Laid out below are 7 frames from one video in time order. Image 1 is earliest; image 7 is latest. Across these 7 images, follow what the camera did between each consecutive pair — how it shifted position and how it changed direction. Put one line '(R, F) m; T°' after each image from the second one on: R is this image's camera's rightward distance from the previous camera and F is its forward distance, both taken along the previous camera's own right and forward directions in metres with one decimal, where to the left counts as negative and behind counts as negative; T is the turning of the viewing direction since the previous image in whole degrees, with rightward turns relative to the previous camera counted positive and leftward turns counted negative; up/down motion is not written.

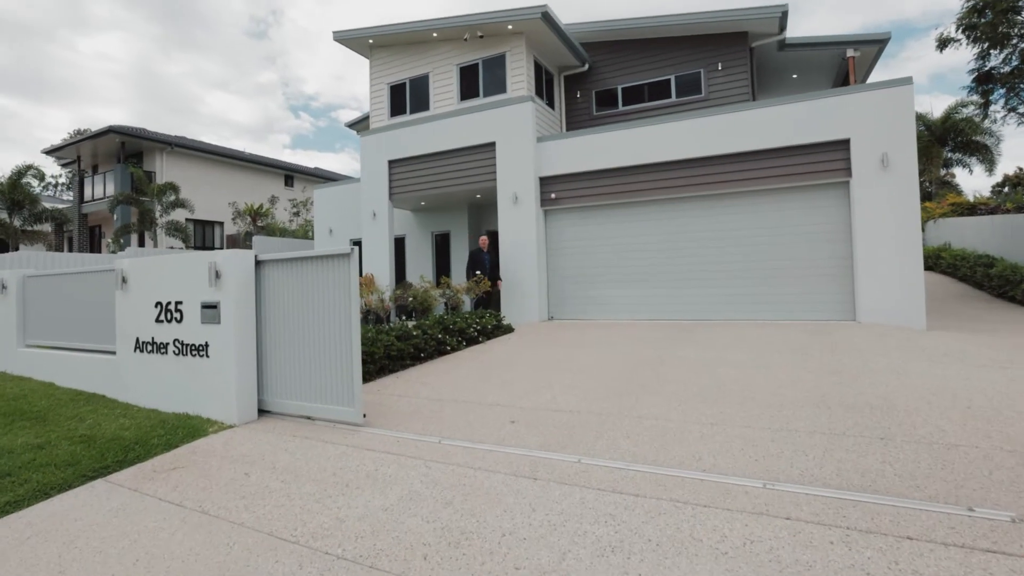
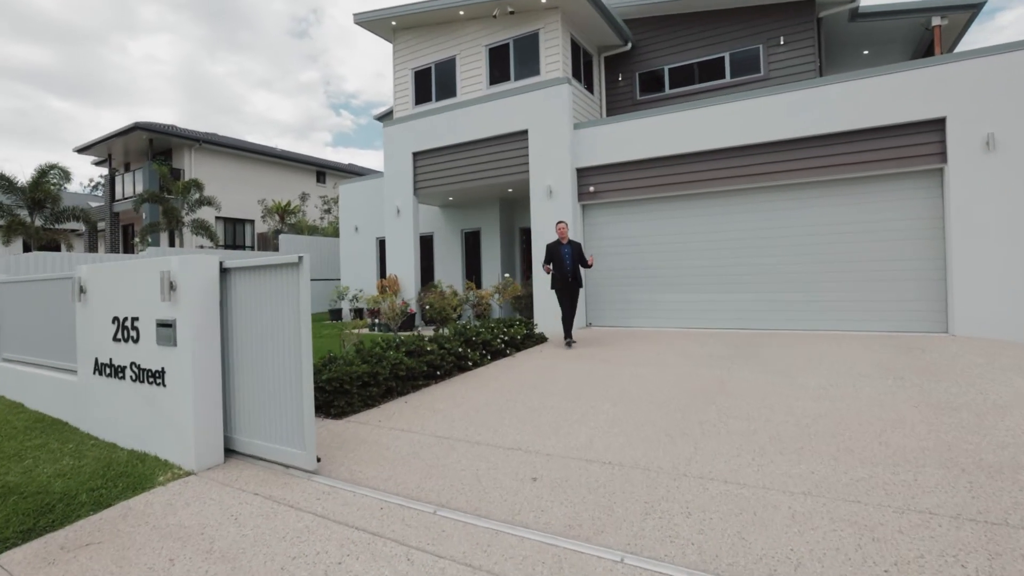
(+0.1, +1.0) m; -4°
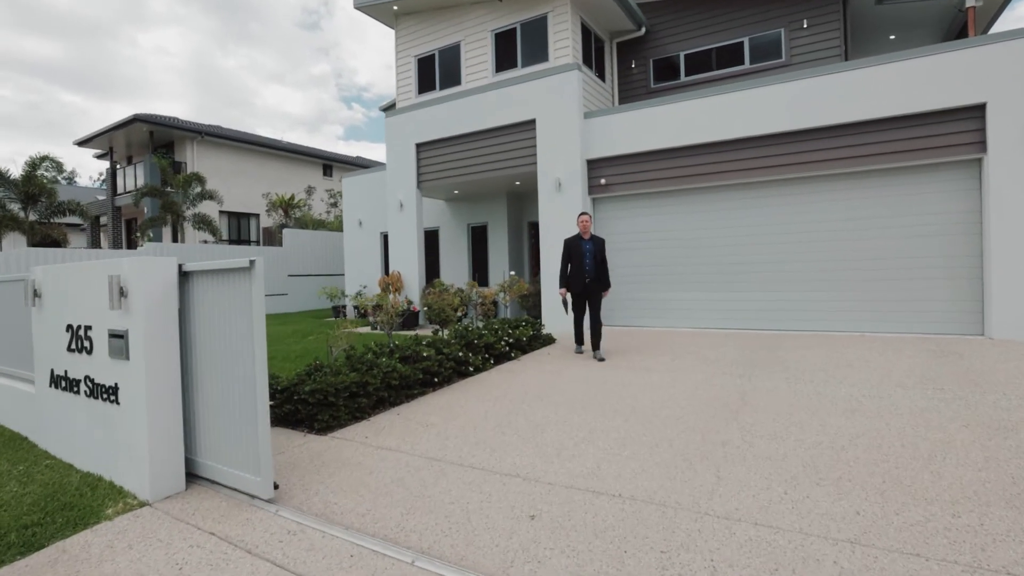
(+0.1, +0.5) m; -1°
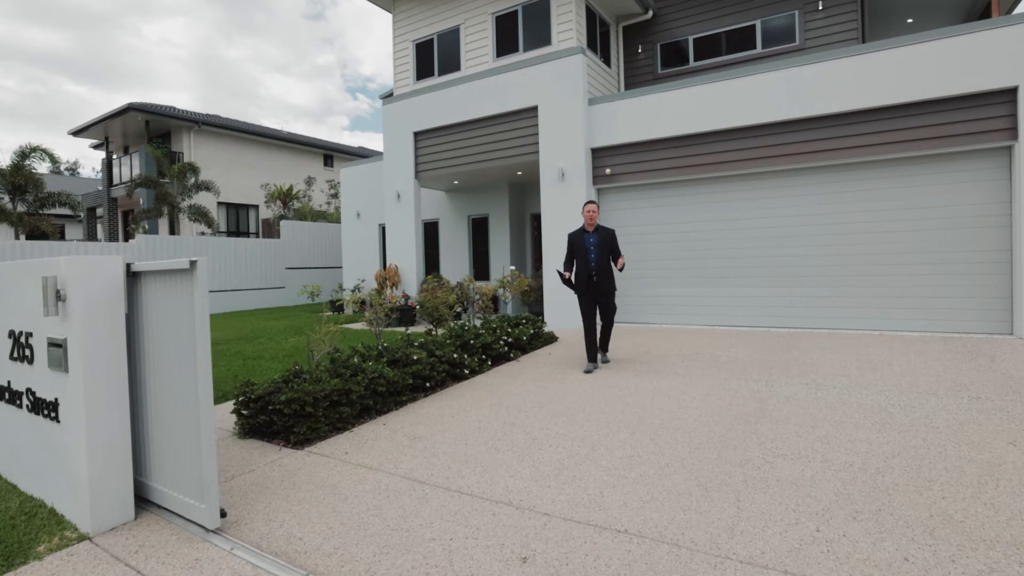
(+0.1, +0.4) m; 0°
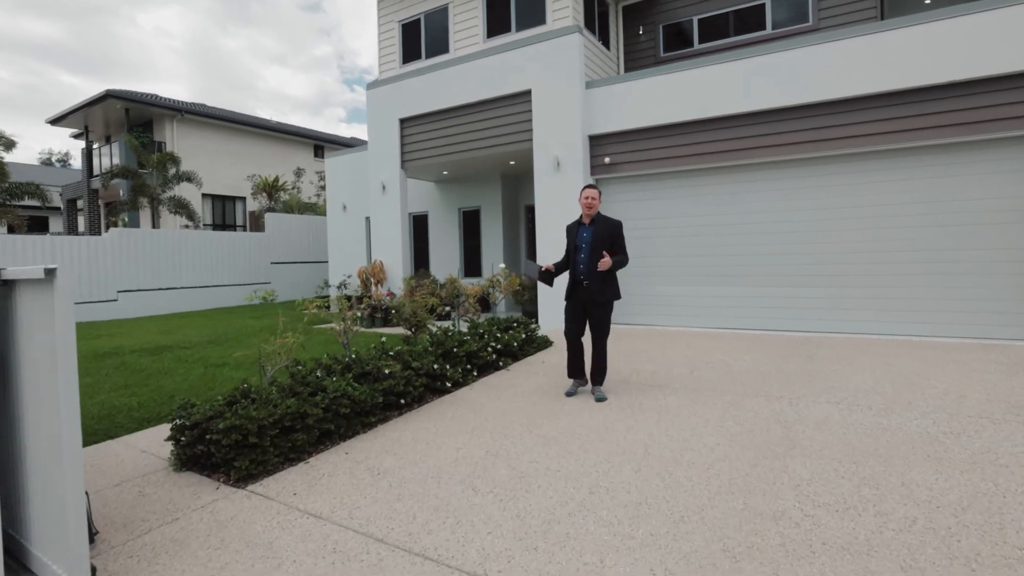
(+0.1, +0.7) m; 0°
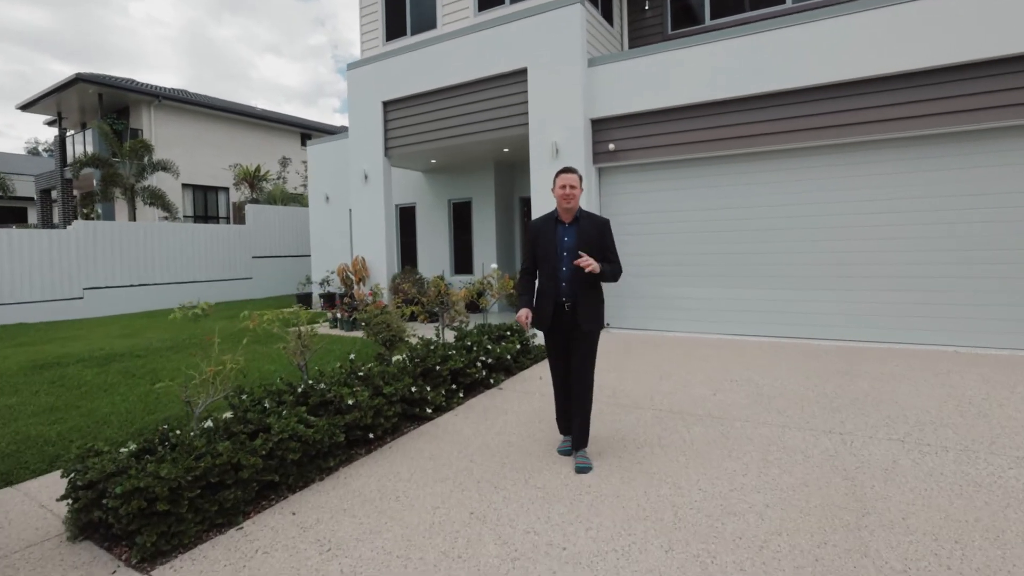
(0.0, +0.8) m; 0°
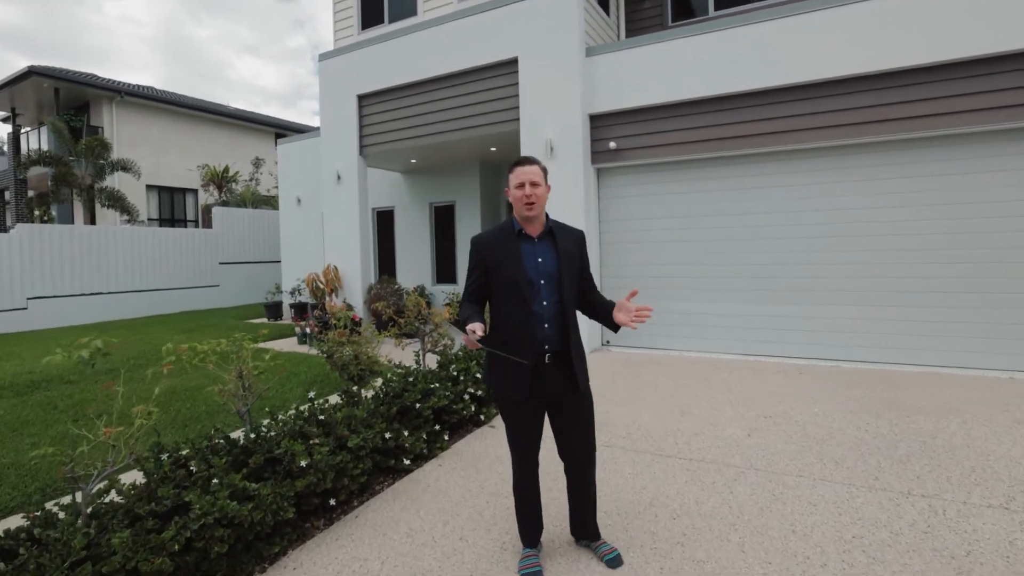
(-0.1, +0.8) m; +2°
